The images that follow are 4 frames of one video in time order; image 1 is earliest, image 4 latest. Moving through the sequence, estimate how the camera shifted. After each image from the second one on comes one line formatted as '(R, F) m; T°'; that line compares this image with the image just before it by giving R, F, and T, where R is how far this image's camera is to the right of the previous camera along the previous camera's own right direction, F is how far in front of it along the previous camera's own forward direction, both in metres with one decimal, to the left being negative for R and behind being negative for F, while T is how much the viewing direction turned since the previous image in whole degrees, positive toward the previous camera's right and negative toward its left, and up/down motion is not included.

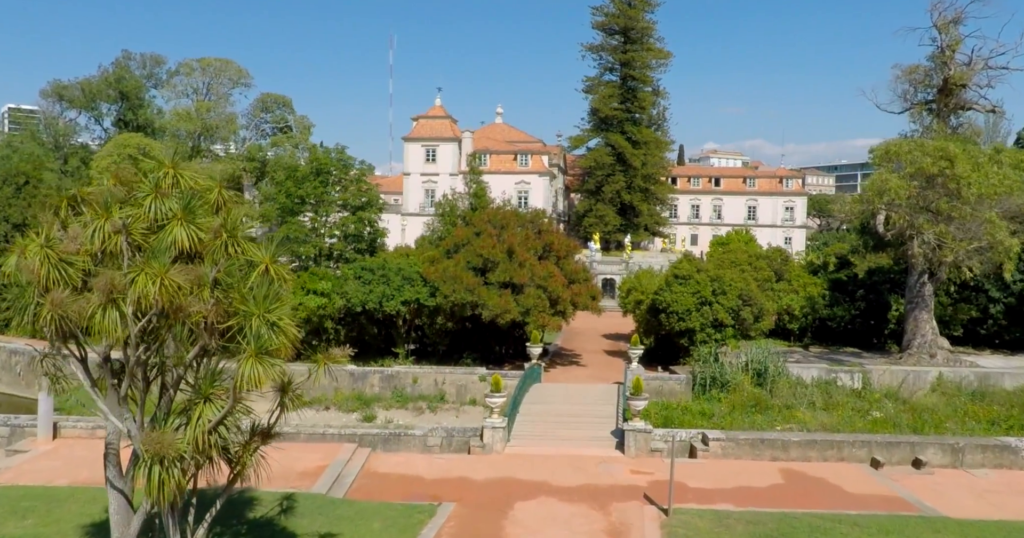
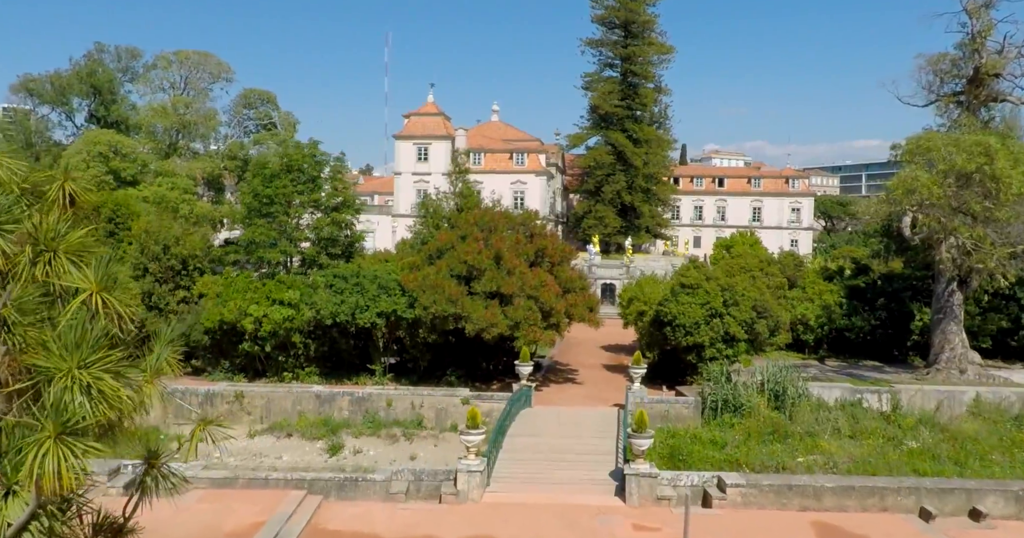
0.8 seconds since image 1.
(+0.3, +2.4) m; 0°
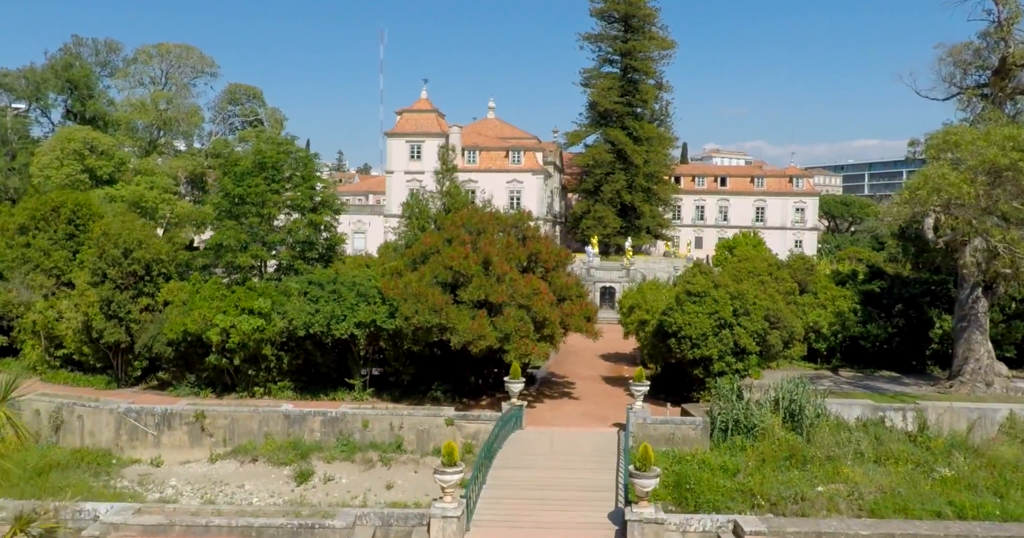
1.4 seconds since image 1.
(+0.2, +1.8) m; 0°
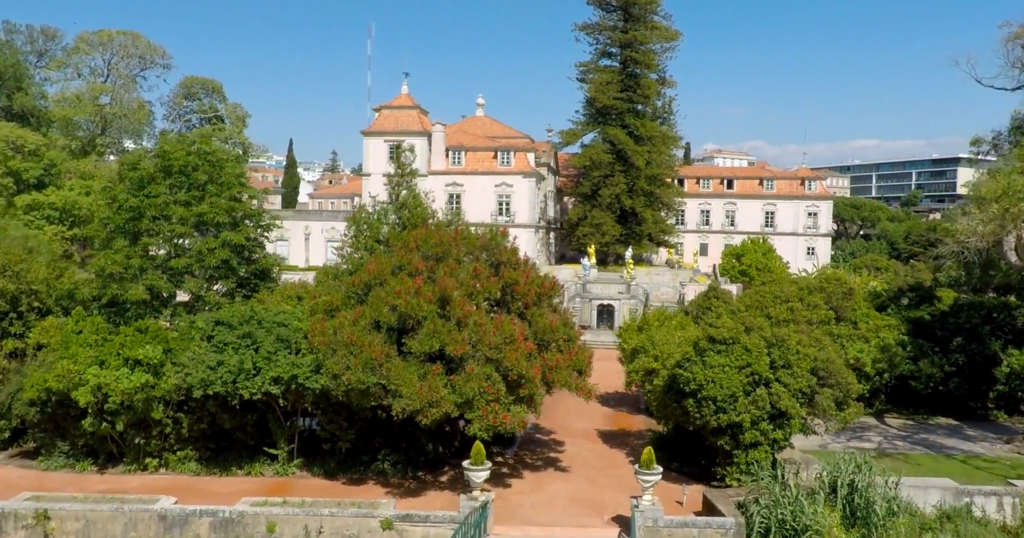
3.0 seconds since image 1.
(+0.6, +4.8) m; 0°
